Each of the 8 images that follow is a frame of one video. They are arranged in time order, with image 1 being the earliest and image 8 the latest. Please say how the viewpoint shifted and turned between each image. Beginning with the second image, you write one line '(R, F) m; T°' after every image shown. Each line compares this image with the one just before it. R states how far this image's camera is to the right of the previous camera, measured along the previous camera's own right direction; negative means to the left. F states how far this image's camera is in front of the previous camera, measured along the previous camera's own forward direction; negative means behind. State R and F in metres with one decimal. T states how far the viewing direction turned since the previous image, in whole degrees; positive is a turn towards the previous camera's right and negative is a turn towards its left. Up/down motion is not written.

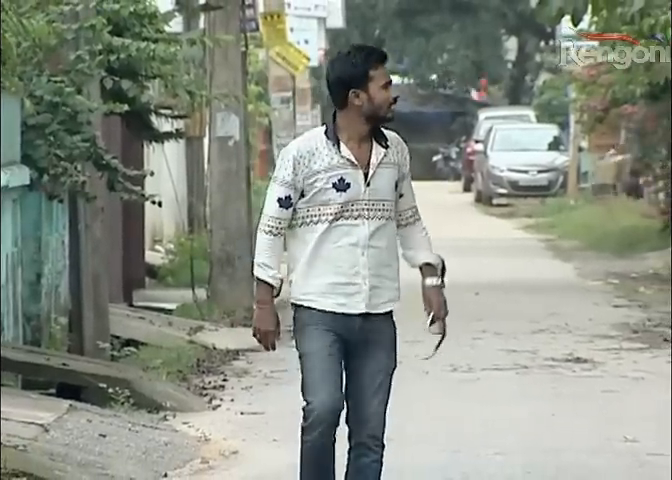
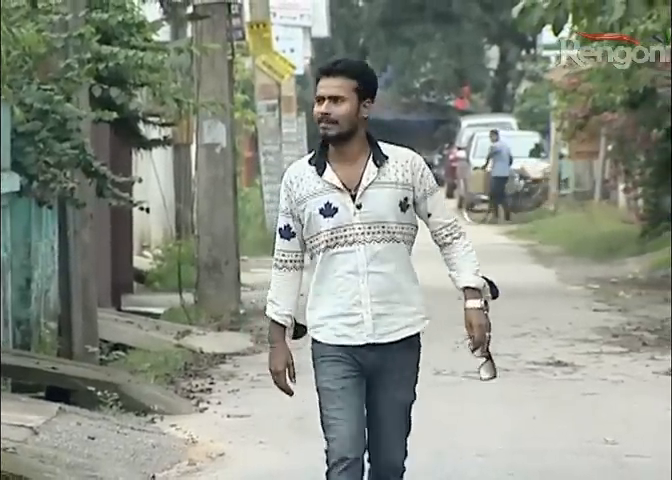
(+0.3, -0.1) m; -1°
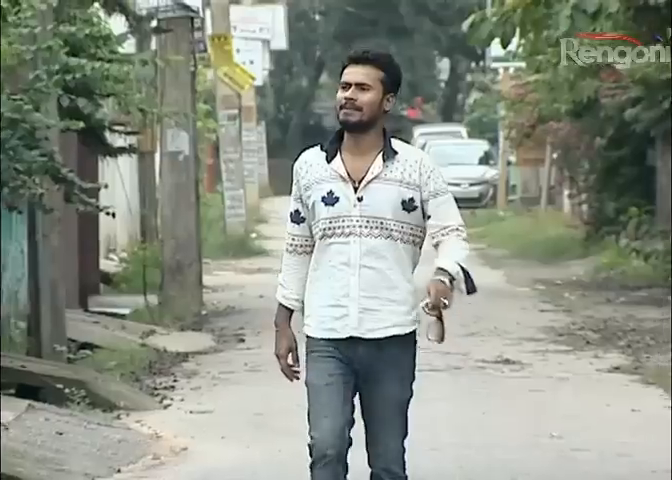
(0.0, -0.4) m; +1°
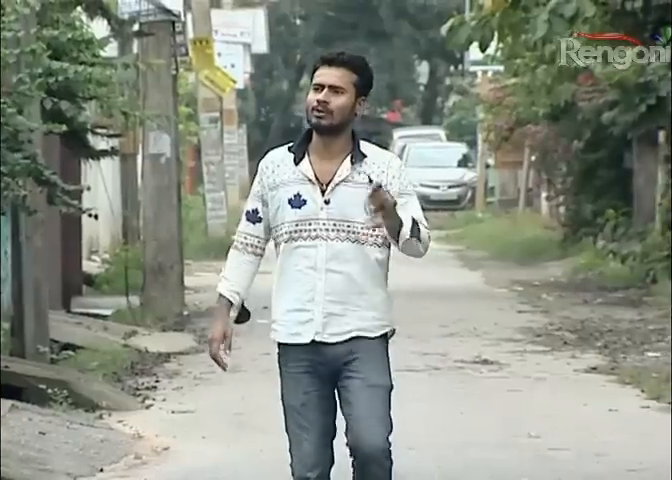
(0.0, -0.1) m; 0°
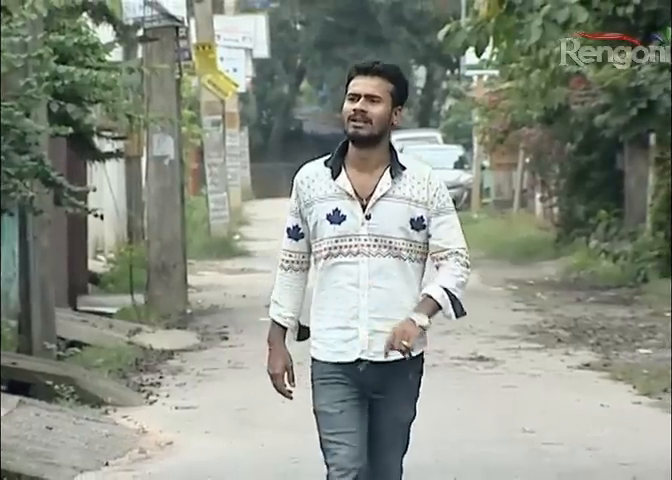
(0.0, -0.3) m; 0°
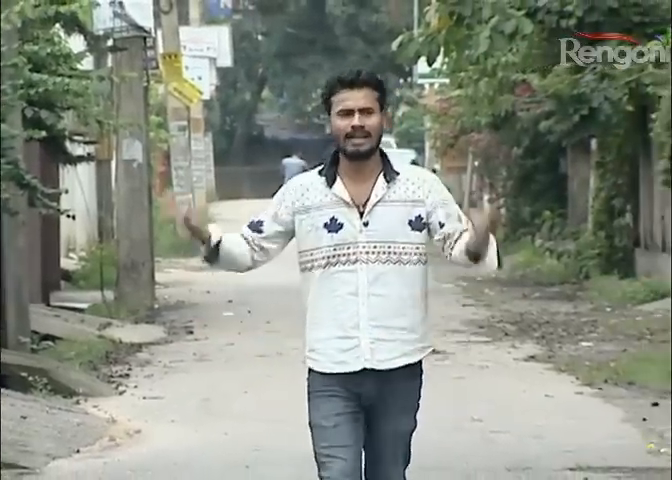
(+0.1, -0.6) m; +1°
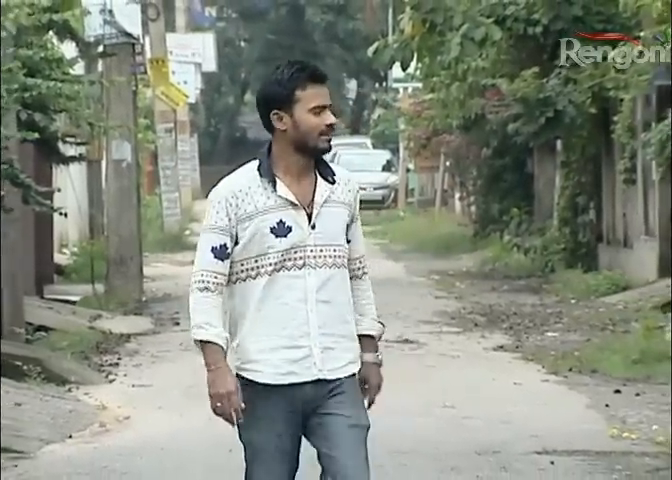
(0.0, -0.6) m; 0°
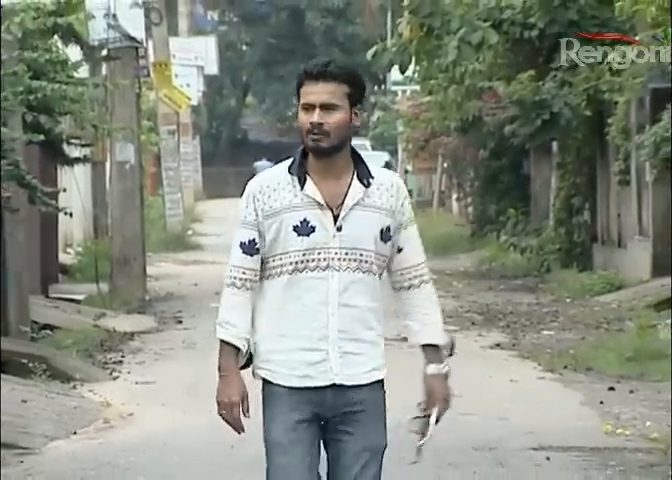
(0.0, -0.2) m; 0°
